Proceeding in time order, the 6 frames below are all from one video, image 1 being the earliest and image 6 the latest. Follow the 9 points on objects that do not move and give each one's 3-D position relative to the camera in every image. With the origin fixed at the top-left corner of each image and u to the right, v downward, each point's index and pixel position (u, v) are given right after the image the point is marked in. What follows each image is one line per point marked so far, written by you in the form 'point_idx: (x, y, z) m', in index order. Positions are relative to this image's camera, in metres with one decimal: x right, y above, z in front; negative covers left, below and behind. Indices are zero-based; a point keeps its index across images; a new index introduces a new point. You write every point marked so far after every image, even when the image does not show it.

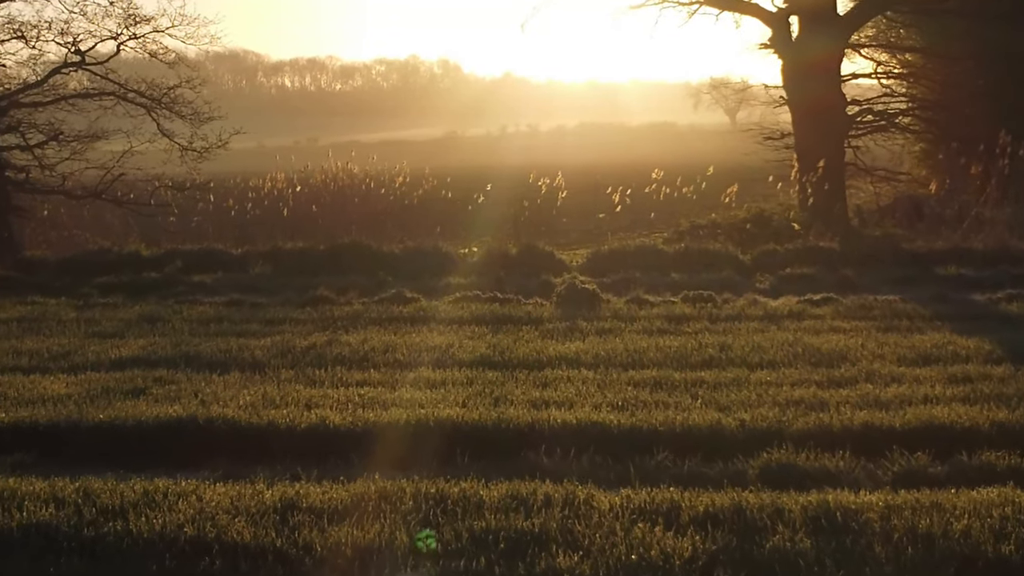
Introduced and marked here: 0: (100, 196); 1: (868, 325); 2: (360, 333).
0: (-6.9, +1.5, +16.6) m
1: (+3.9, -0.4, +10.9) m
2: (-1.7, -0.5, +11.1) m
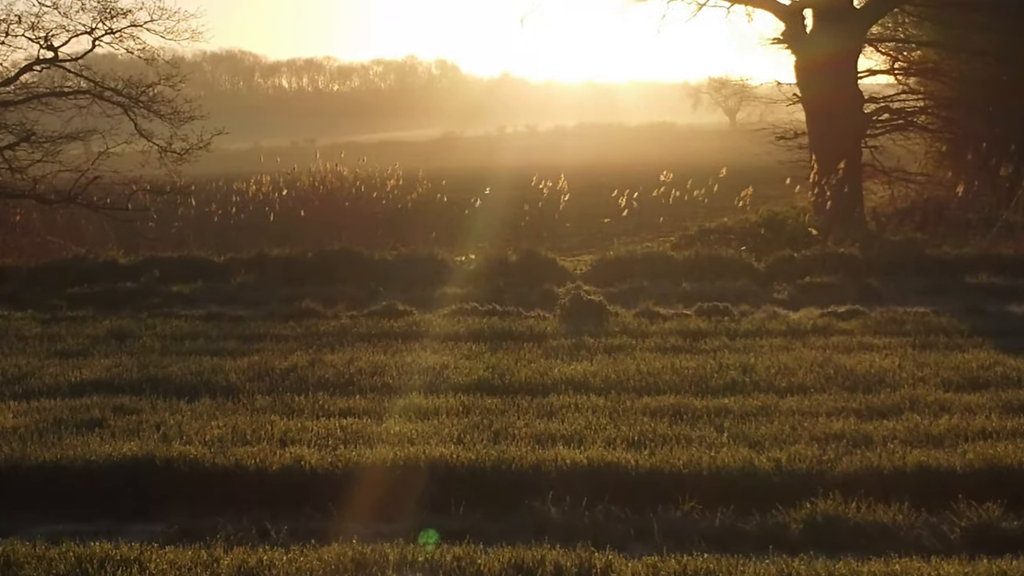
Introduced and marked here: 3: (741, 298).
0: (-6.9, +1.4, +15.7) m
1: (+3.9, -0.6, +10.0) m
2: (-1.7, -0.7, +10.2) m
3: (+3.0, -0.1, +12.9) m
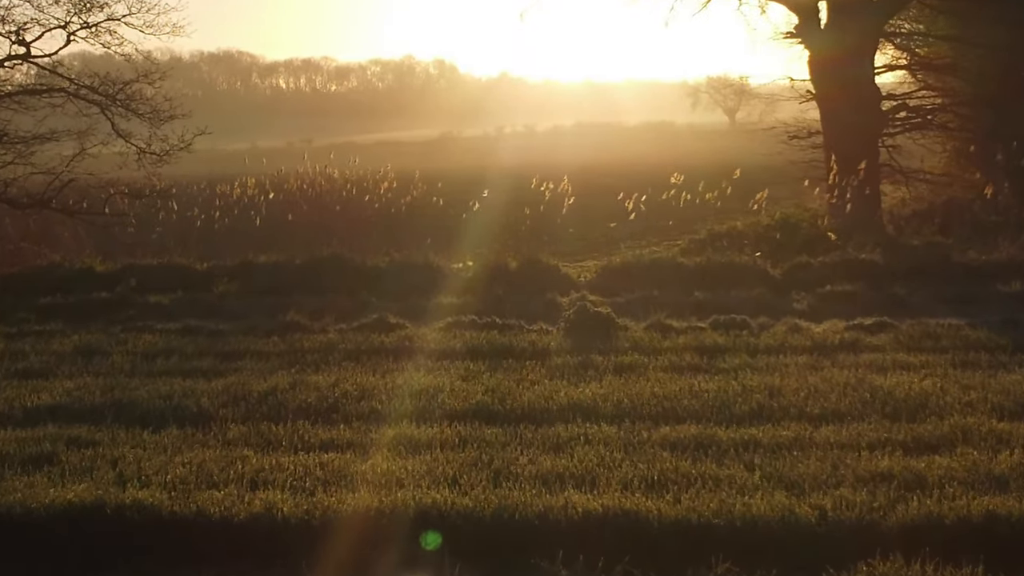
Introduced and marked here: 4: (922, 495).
0: (-6.9, +1.2, +14.8) m
1: (+4.0, -0.7, +9.1) m
2: (-1.7, -0.8, +9.3) m
3: (+3.0, -0.3, +12.1) m
4: (+2.4, -1.2, +5.9) m
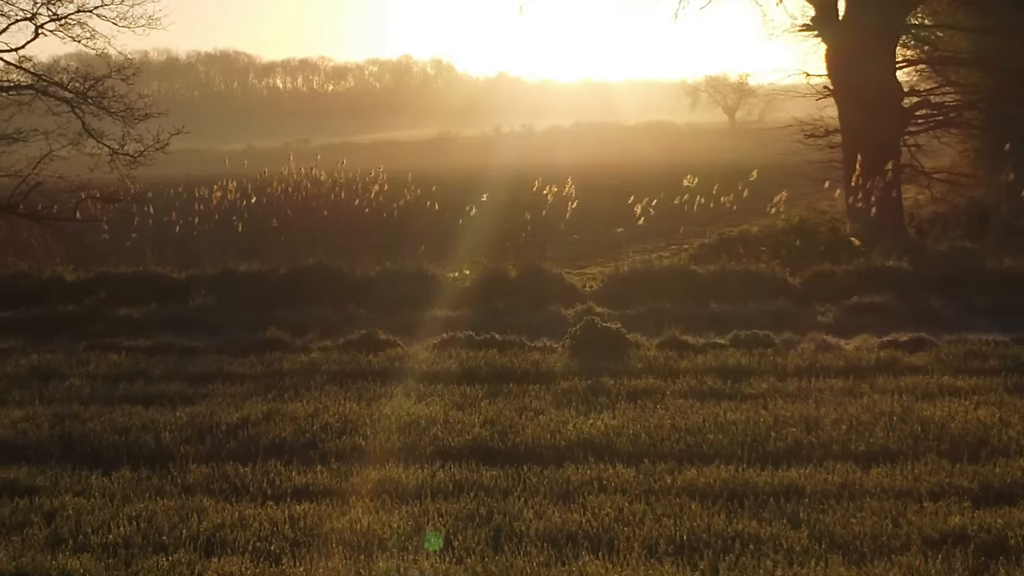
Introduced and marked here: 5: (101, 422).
0: (-6.9, +1.1, +13.8) m
1: (+4.0, -0.8, +8.2) m
2: (-1.7, -0.9, +8.3) m
3: (+3.0, -0.4, +11.1) m
4: (+2.4, -1.4, +4.9) m
5: (-3.2, -1.1, +7.8) m
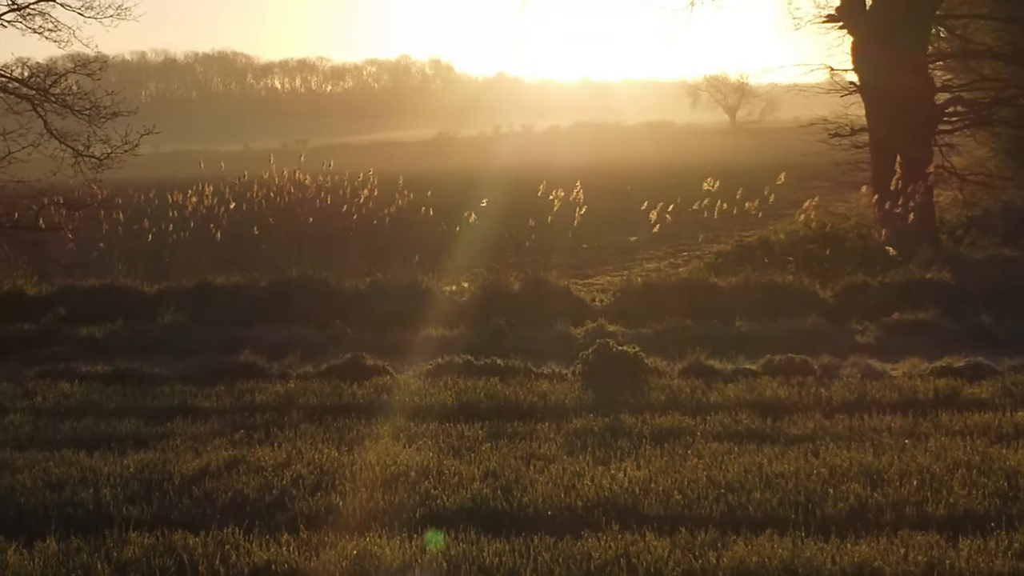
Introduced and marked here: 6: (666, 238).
0: (-6.9, +0.9, +12.6) m
1: (+4.0, -1.0, +7.0) m
2: (-1.6, -1.1, +7.1) m
3: (+3.0, -0.6, +9.9) m
4: (+2.5, -1.5, +3.7) m
5: (-3.2, -1.2, +6.7) m
6: (+2.9, +1.0, +18.7) m
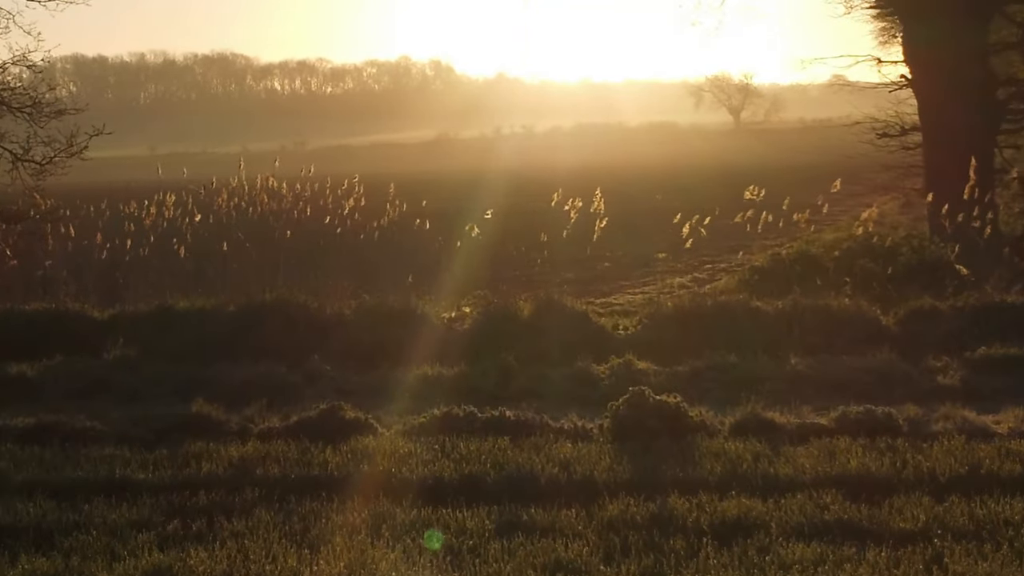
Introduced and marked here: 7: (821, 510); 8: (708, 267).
0: (-6.8, +0.6, +10.9) m
1: (+4.1, -1.2, +5.3) m
2: (-1.6, -1.4, +5.4) m
3: (+3.1, -0.8, +8.2) m
4: (+2.6, -1.8, +2.0) m
5: (-3.1, -1.5, +4.9) m
6: (+3.0, +0.7, +17.0) m
7: (+1.8, -1.3, +5.6) m
8: (+2.9, +0.3, +14.7) m
